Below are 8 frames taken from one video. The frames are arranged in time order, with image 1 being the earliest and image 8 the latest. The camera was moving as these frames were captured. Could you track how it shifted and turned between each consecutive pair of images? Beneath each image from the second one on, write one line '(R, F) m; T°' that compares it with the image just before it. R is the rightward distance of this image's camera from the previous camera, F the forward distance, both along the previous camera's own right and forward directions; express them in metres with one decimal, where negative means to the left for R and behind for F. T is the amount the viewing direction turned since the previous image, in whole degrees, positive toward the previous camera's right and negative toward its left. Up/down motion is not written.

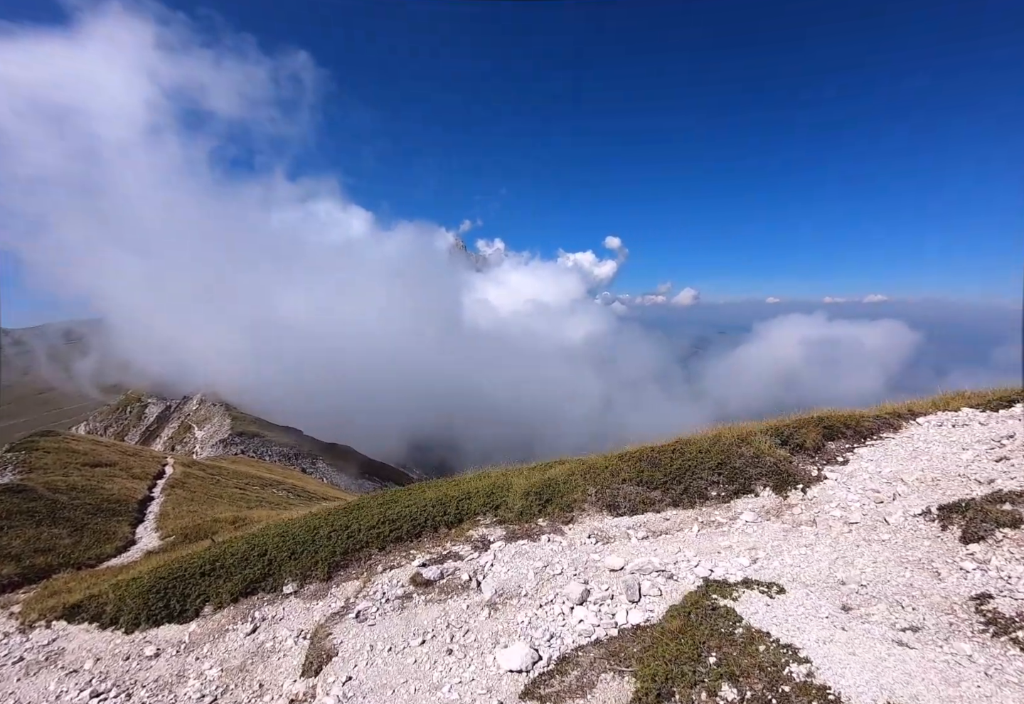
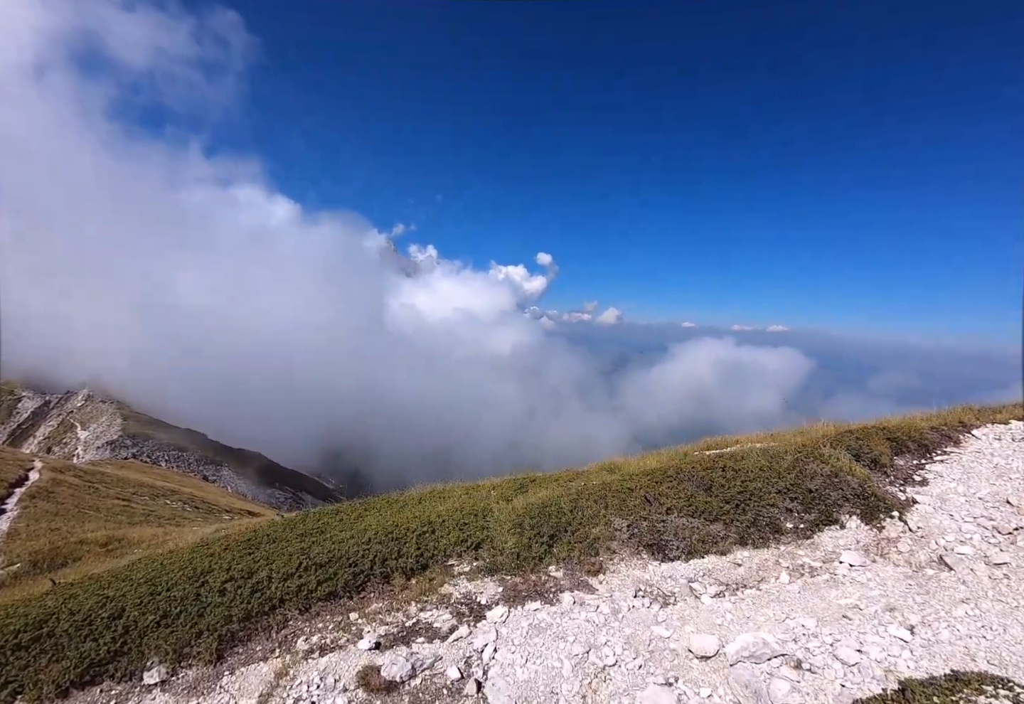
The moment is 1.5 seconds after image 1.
(-2.5, +7.0) m; +8°
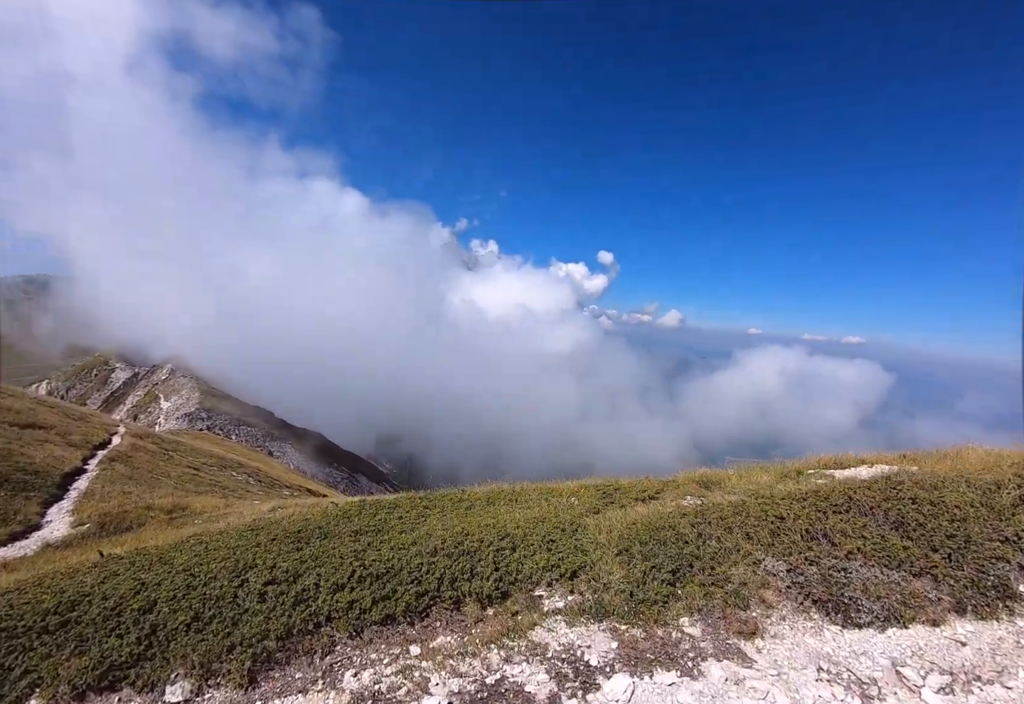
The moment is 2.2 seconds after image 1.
(-1.8, +3.8) m; -6°
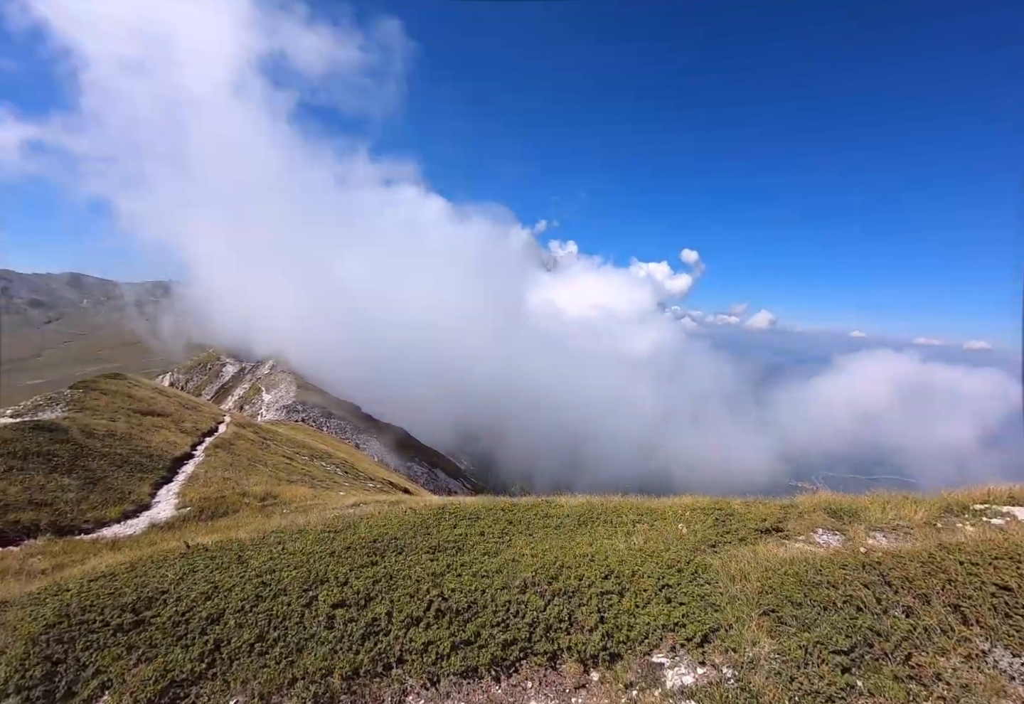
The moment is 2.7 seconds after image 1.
(-0.9, +2.7) m; -9°
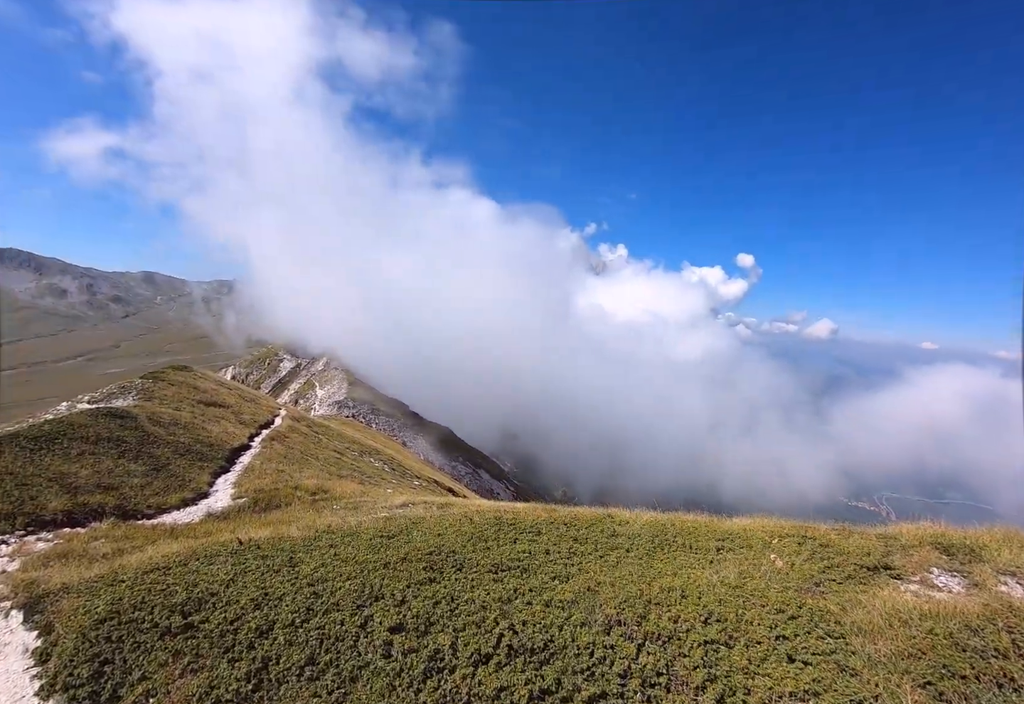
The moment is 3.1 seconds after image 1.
(-1.2, +2.0) m; -5°
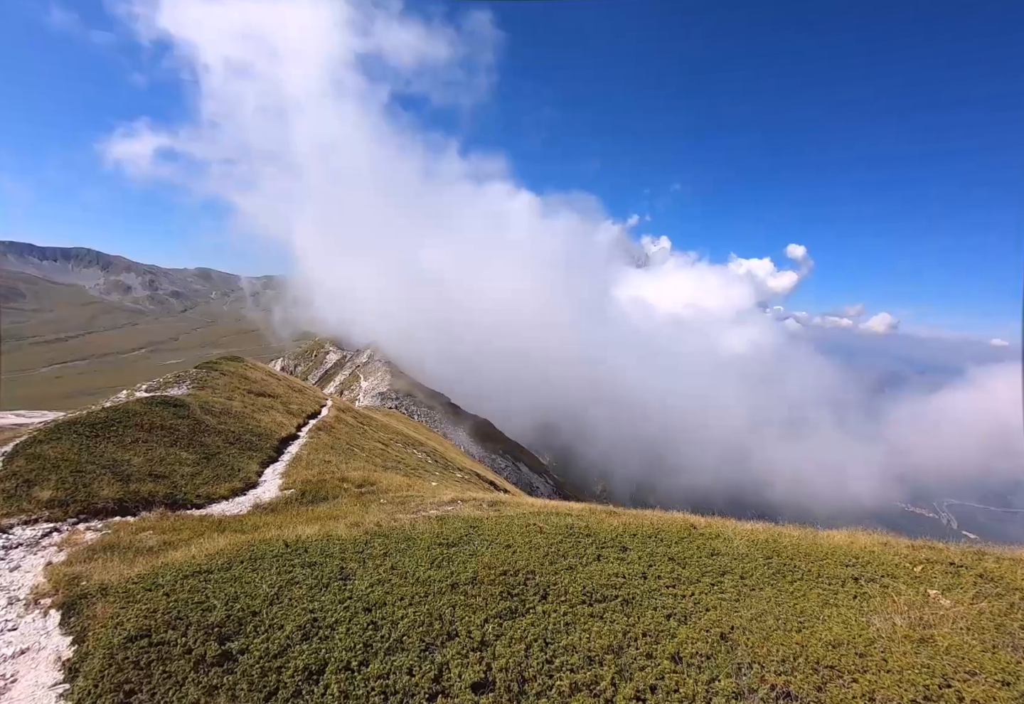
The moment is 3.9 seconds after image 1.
(-1.8, +3.3) m; -5°
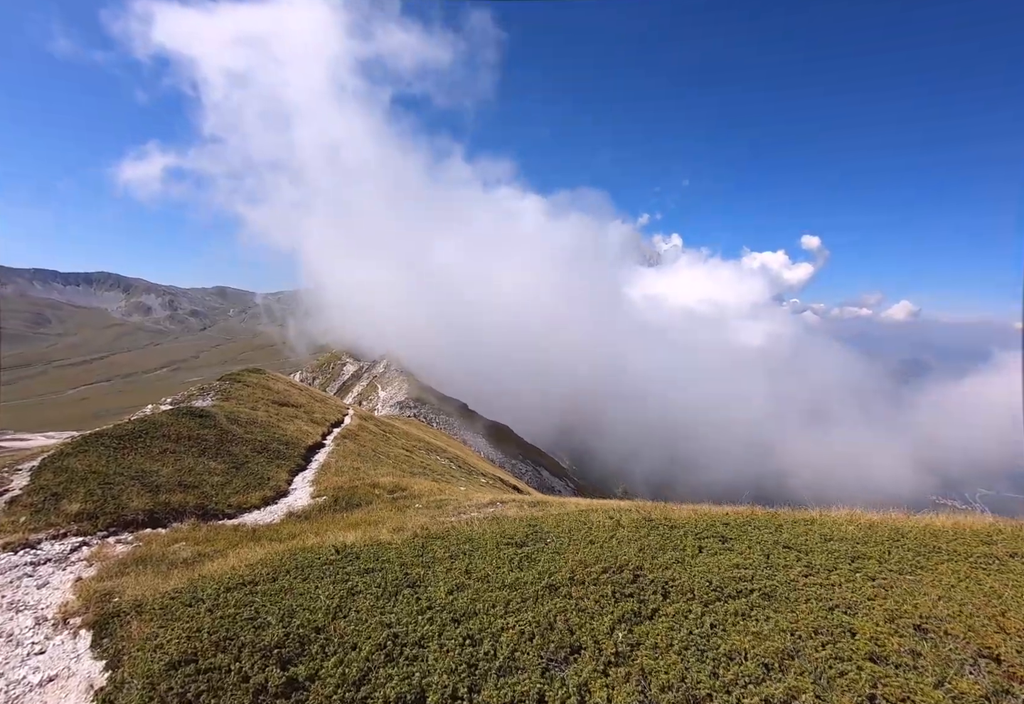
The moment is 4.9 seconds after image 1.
(-2.3, +2.4) m; -2°
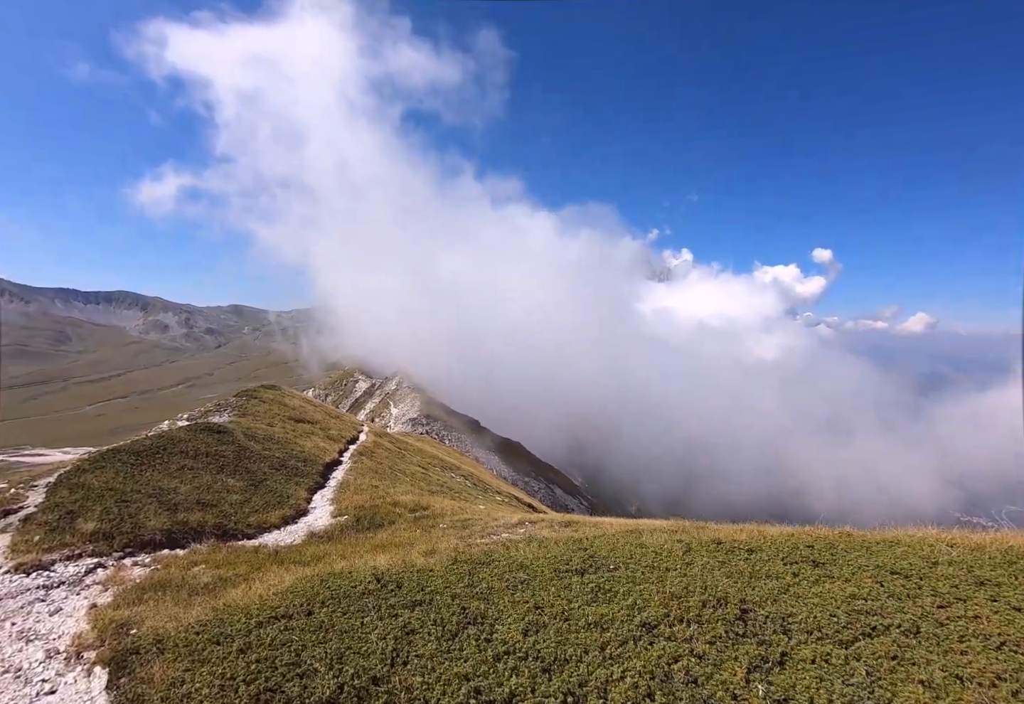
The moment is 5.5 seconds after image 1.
(-1.8, +1.8) m; -1°
